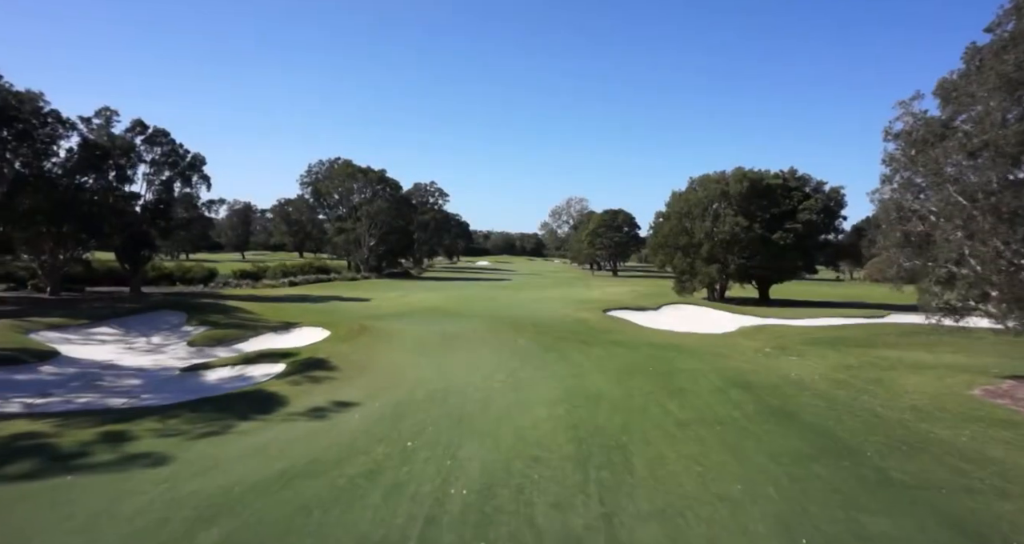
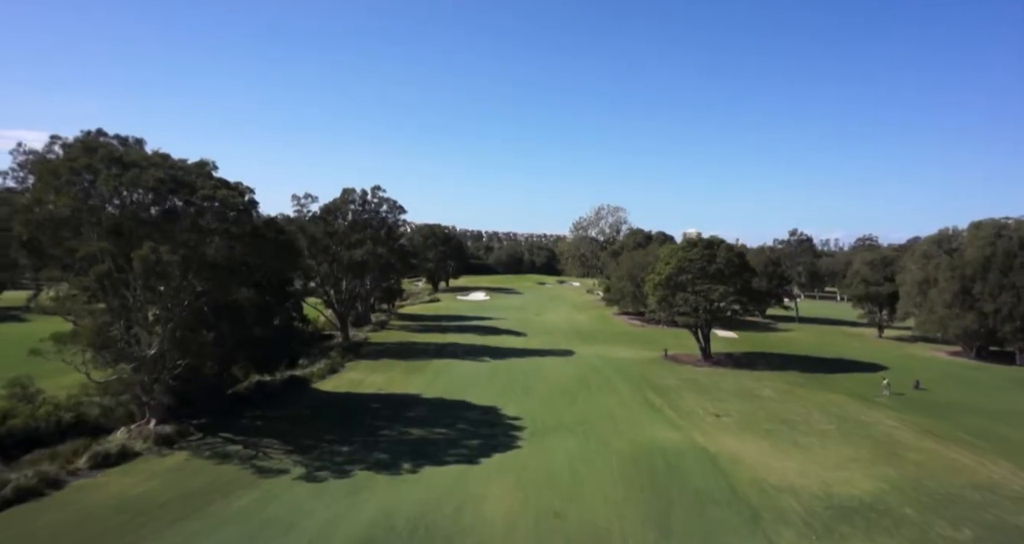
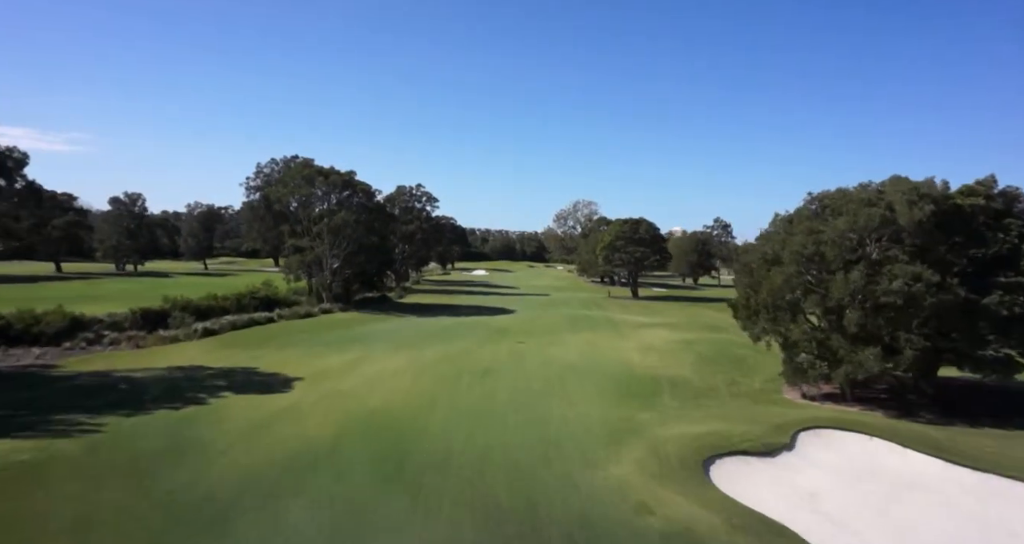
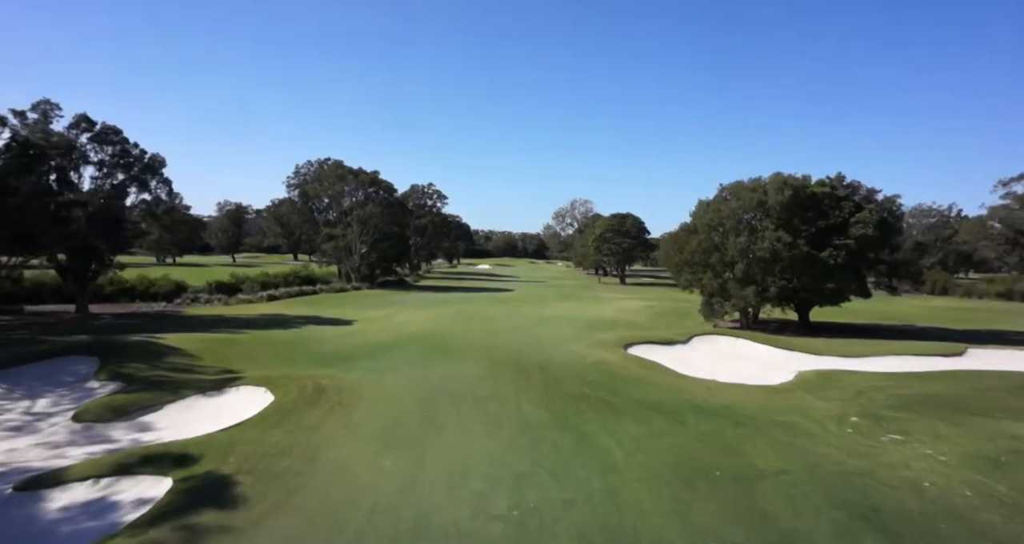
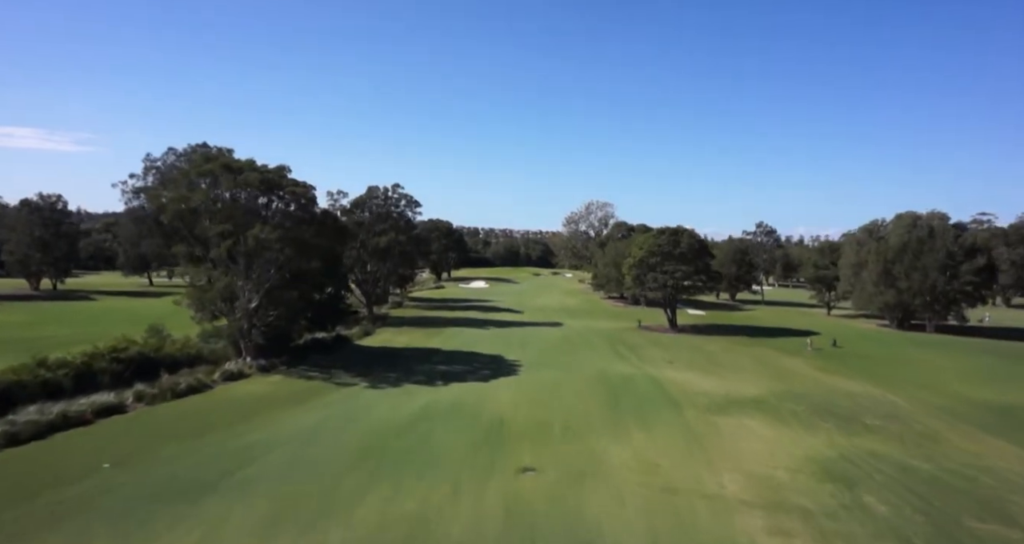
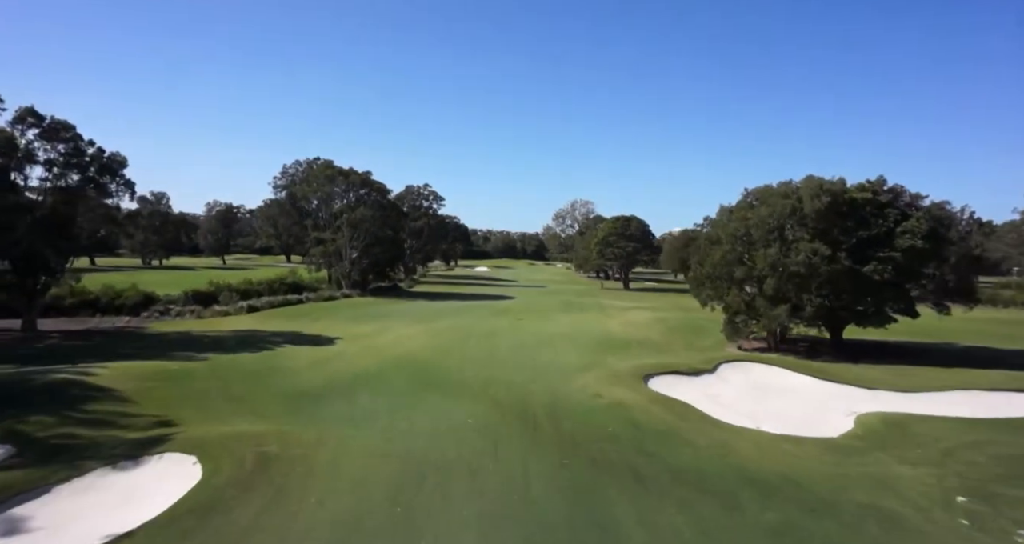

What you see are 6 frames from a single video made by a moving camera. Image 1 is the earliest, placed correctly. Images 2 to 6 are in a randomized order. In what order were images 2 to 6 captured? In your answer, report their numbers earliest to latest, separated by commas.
4, 6, 3, 5, 2
